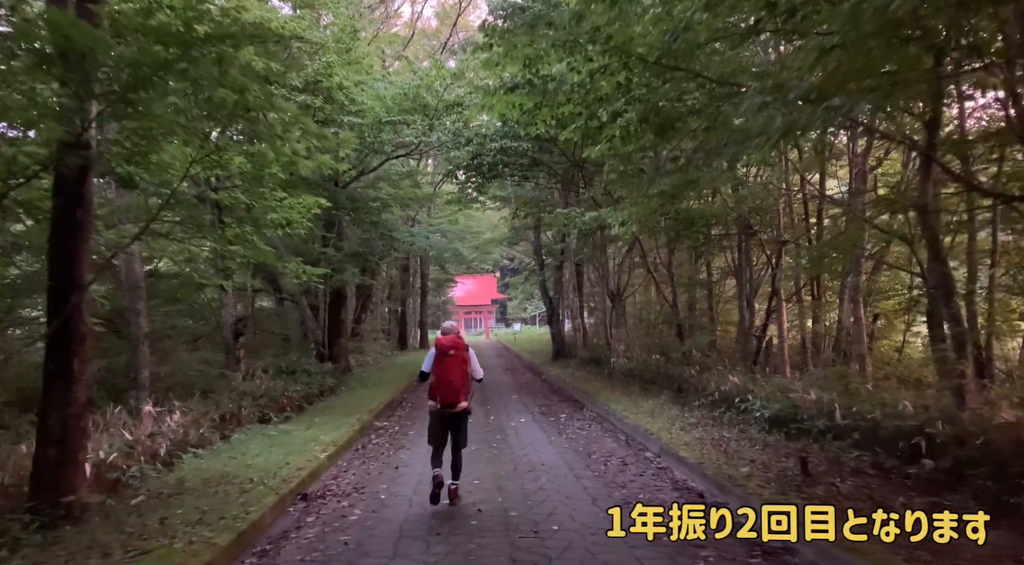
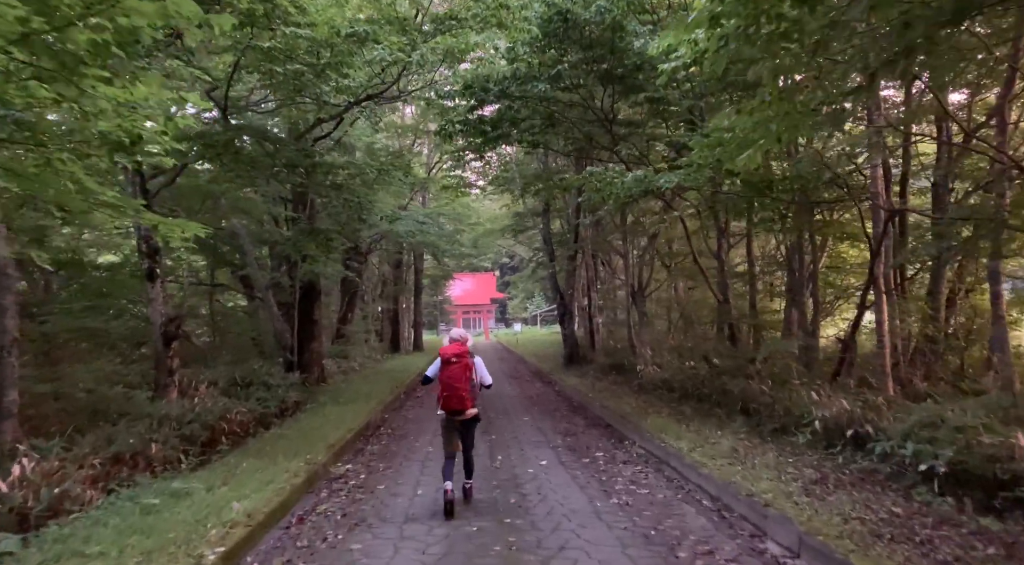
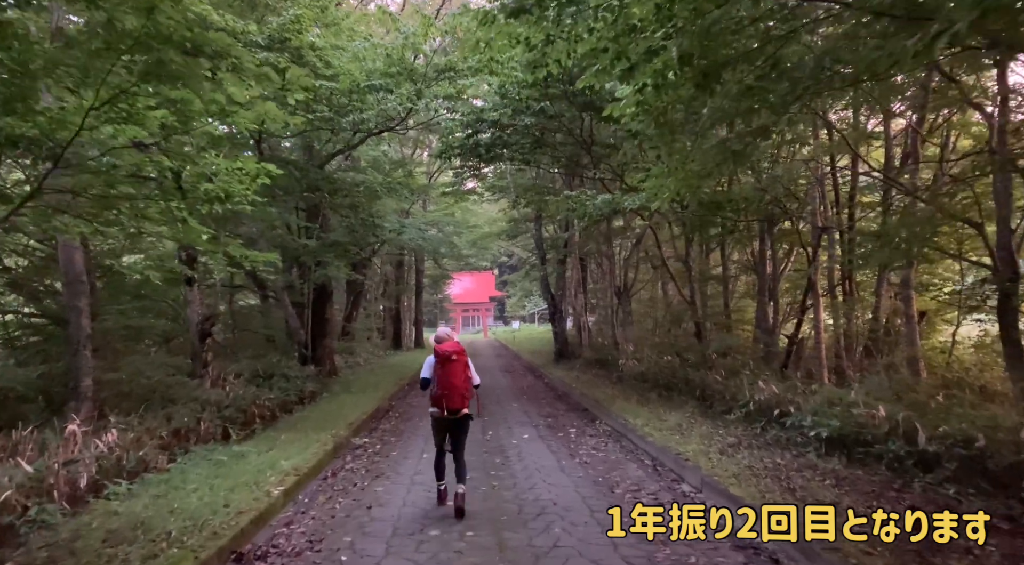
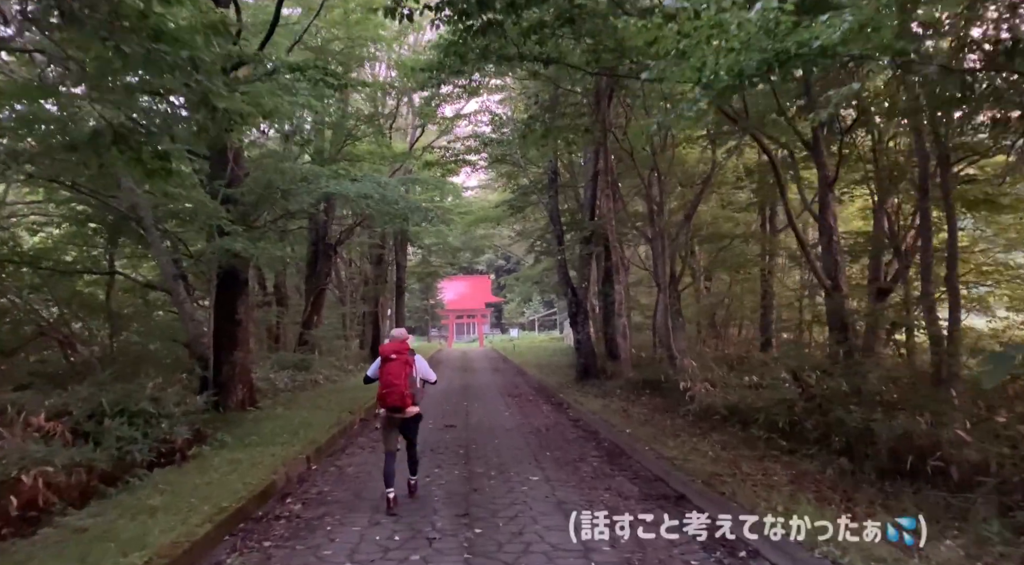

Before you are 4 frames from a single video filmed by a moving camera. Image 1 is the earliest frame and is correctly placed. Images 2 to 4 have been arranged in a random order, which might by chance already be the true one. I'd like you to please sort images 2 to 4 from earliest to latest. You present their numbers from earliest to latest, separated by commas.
3, 2, 4
